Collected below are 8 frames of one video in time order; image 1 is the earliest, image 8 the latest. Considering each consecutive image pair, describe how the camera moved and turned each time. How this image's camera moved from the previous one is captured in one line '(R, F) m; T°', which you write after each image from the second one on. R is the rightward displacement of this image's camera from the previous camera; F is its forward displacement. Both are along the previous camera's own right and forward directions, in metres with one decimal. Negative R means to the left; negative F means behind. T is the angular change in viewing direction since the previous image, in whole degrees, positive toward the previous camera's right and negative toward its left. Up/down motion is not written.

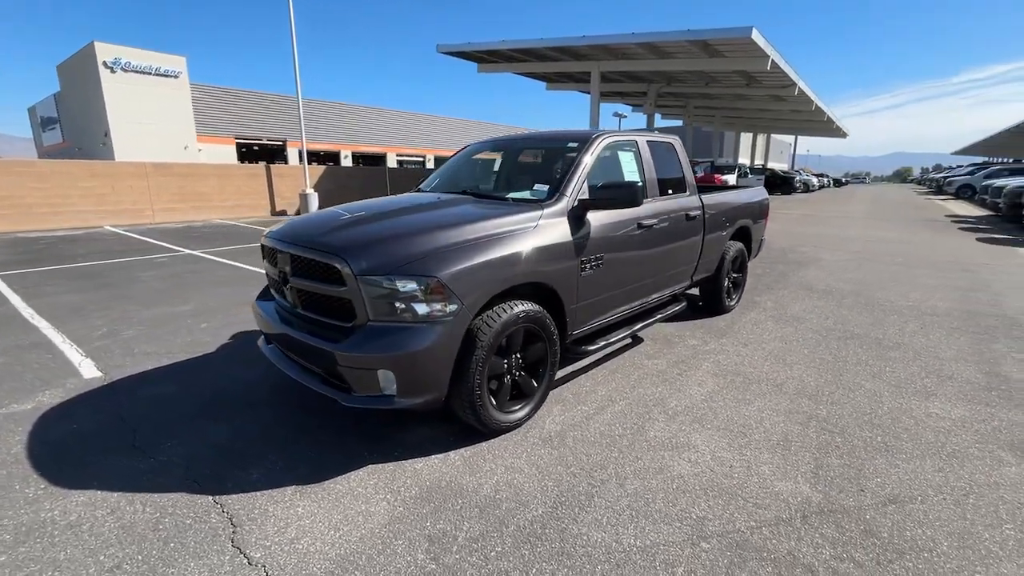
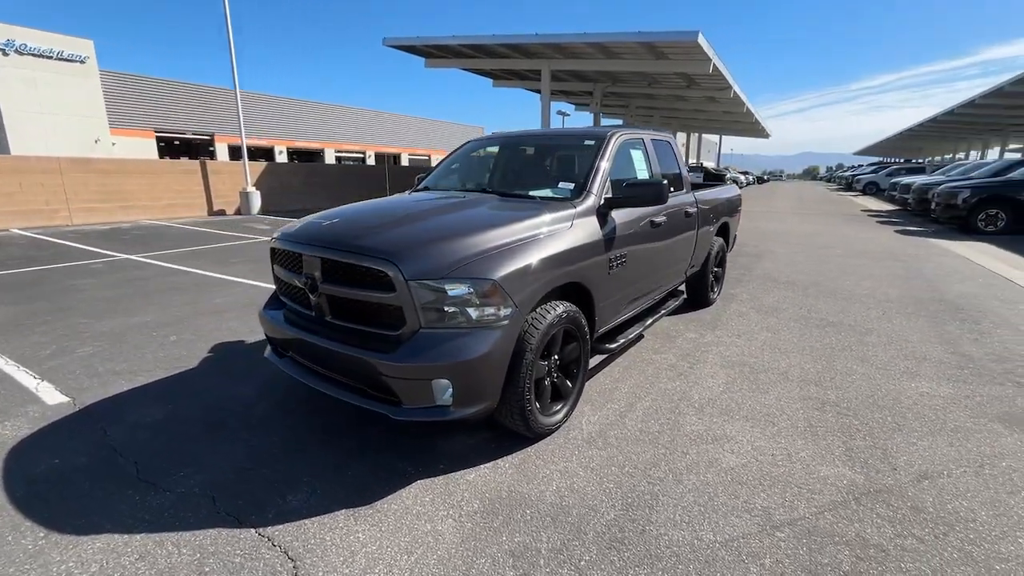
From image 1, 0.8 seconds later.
(-0.6, +0.1) m; +7°
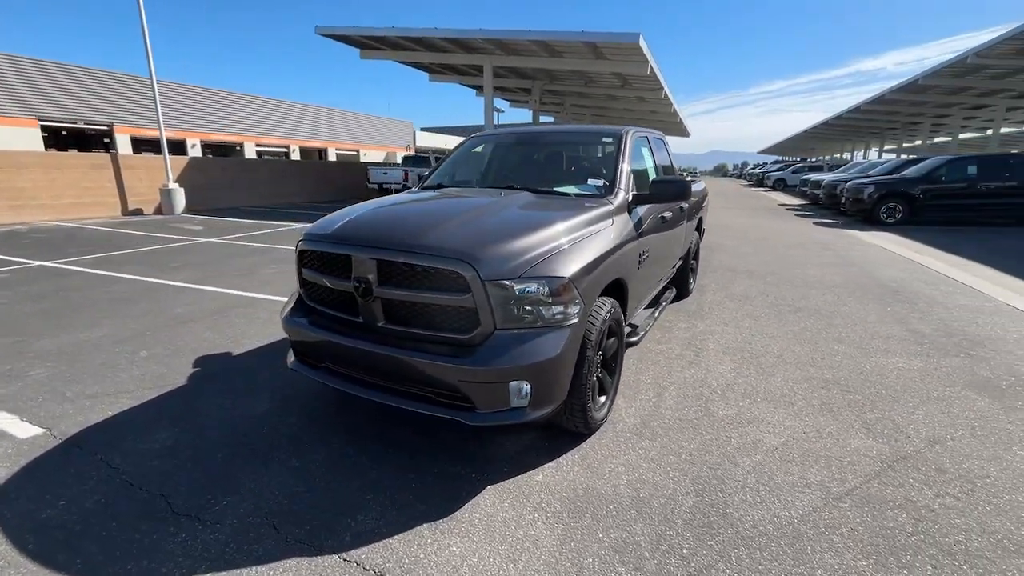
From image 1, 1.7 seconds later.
(-0.7, +0.1) m; +8°
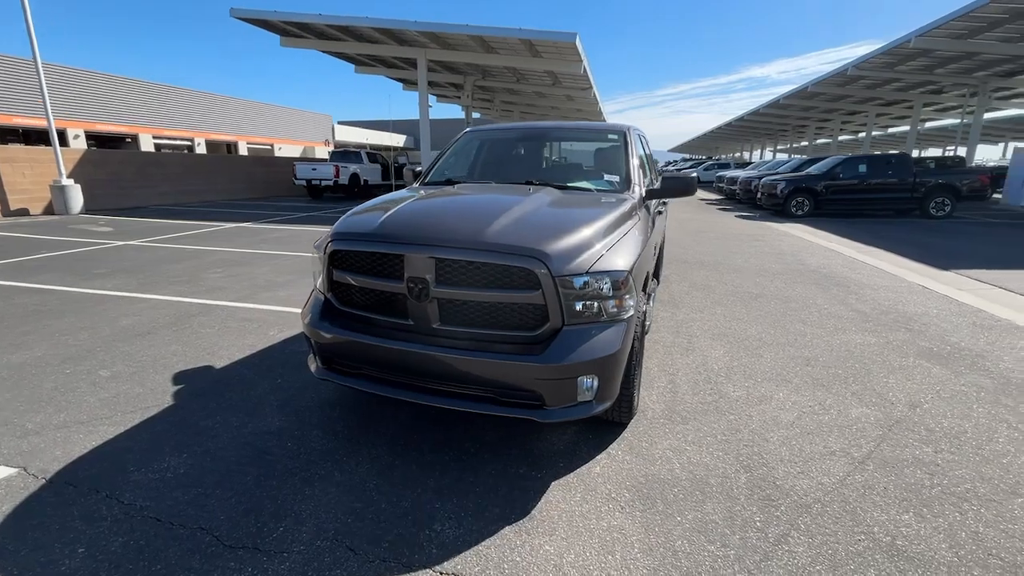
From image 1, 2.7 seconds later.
(-0.7, +0.1) m; +9°
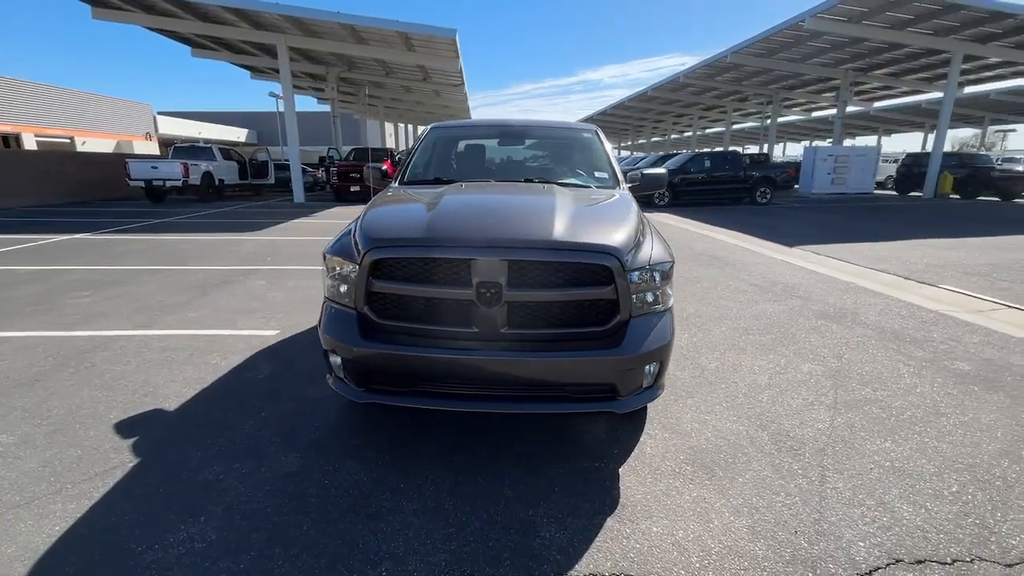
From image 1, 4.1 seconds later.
(-1.0, +0.2) m; +16°
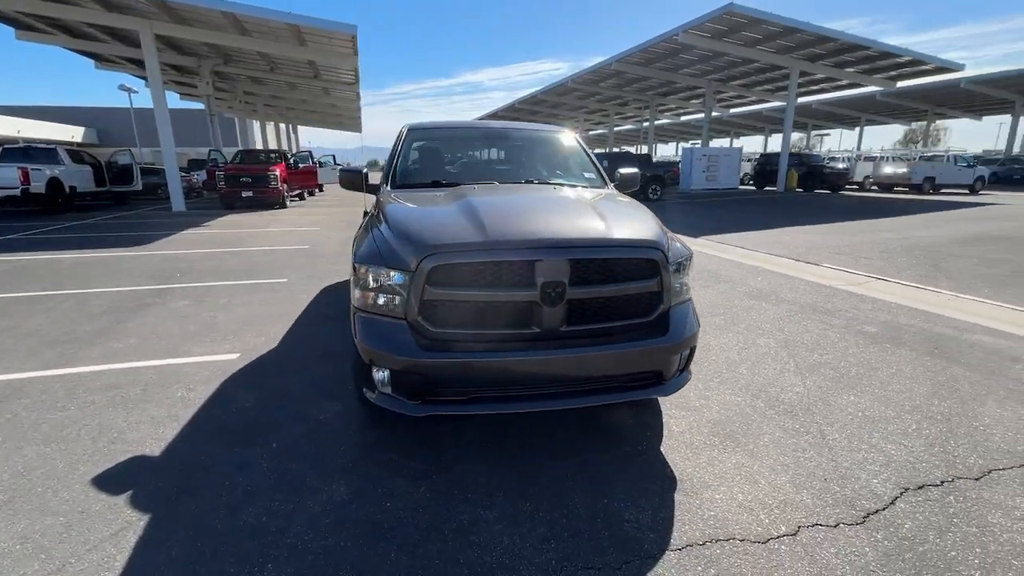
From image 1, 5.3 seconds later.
(-0.8, +0.1) m; +12°
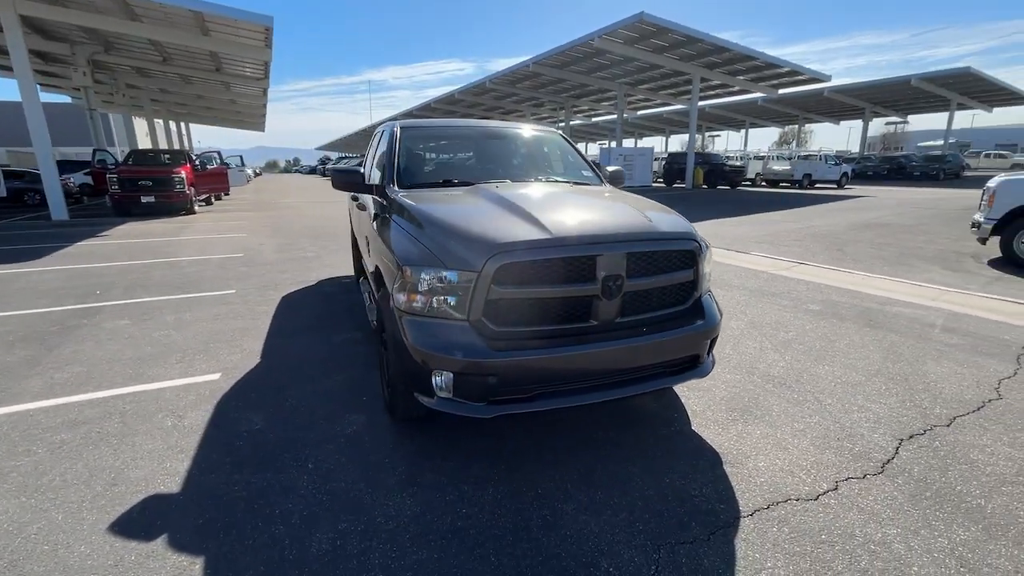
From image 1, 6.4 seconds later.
(-0.7, 0.0) m; +10°
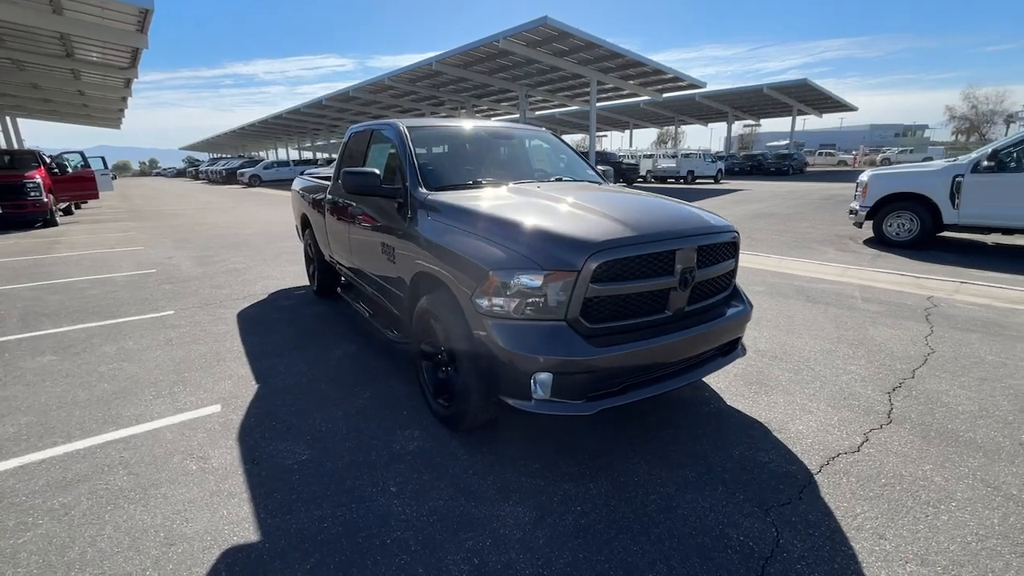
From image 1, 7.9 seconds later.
(-1.0, +0.1) m; +12°
